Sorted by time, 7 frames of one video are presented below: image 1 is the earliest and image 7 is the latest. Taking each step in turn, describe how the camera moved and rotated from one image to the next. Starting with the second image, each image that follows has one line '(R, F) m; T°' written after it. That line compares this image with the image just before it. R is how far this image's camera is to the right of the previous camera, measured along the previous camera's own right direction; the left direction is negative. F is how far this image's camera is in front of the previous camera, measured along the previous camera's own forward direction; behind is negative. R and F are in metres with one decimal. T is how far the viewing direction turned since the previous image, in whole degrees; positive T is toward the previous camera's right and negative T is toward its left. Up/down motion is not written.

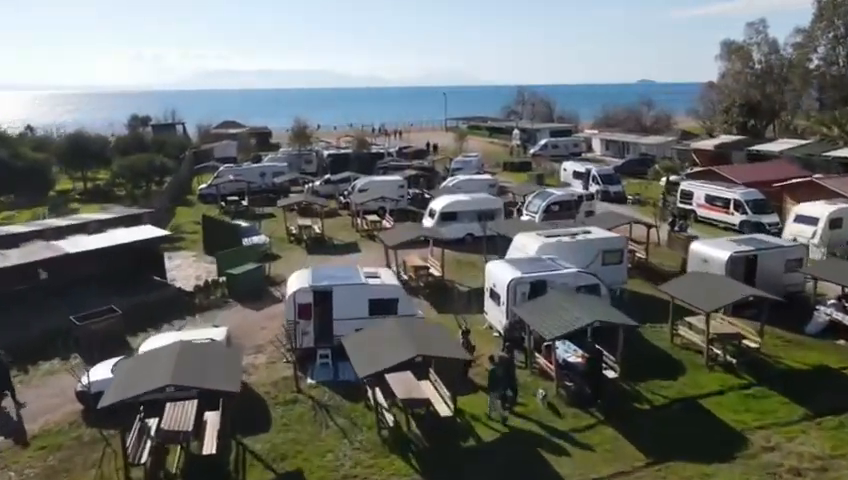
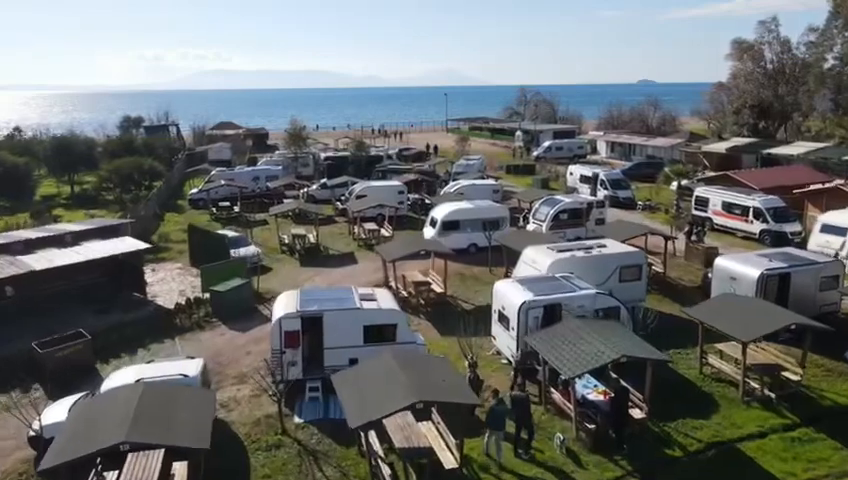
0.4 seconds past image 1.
(0.0, +1.6) m; 0°
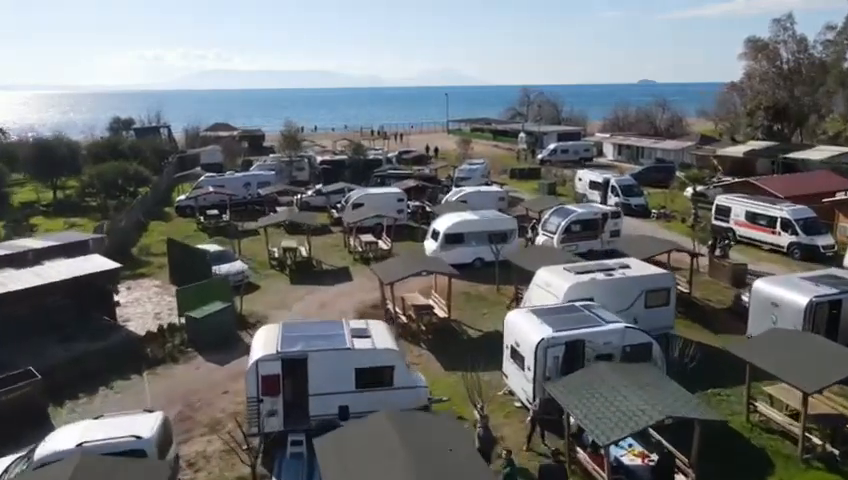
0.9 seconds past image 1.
(0.0, +2.0) m; 0°
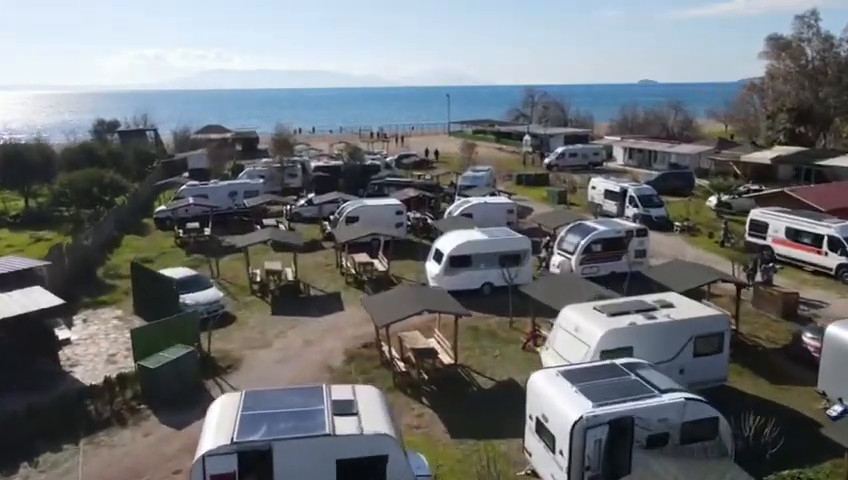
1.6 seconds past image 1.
(0.0, +2.9) m; 0°
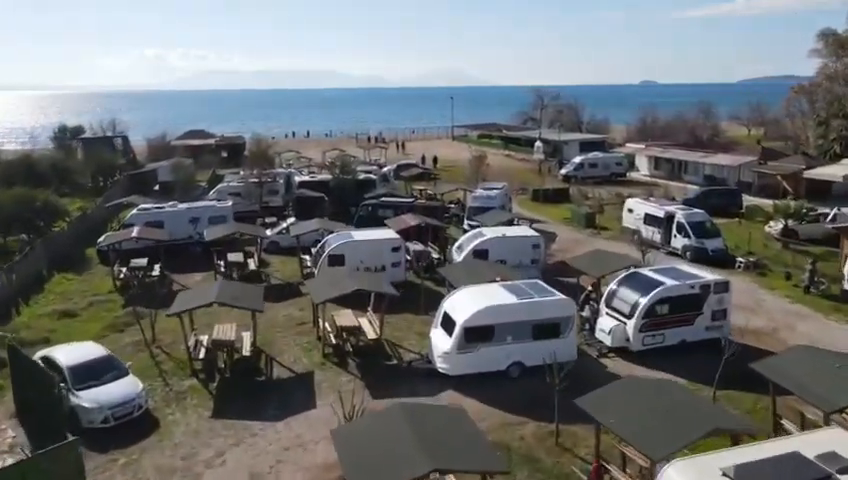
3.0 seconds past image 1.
(-0.1, +5.8) m; 0°
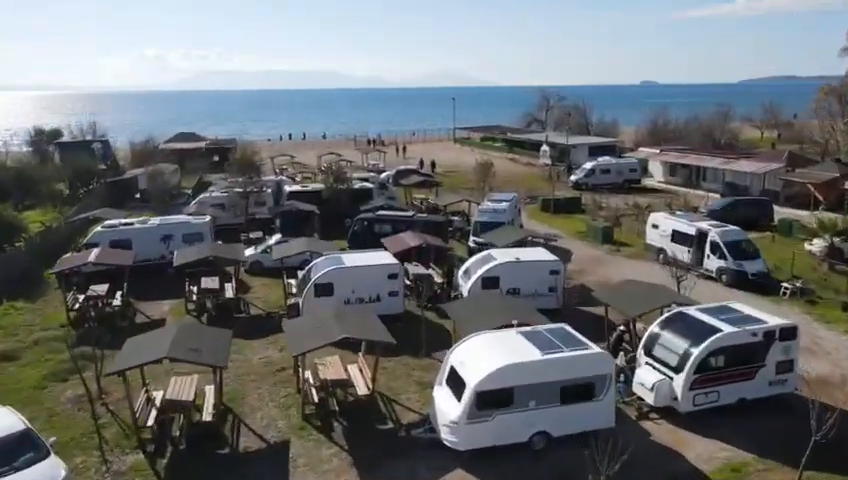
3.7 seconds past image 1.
(0.0, +3.0) m; 0°
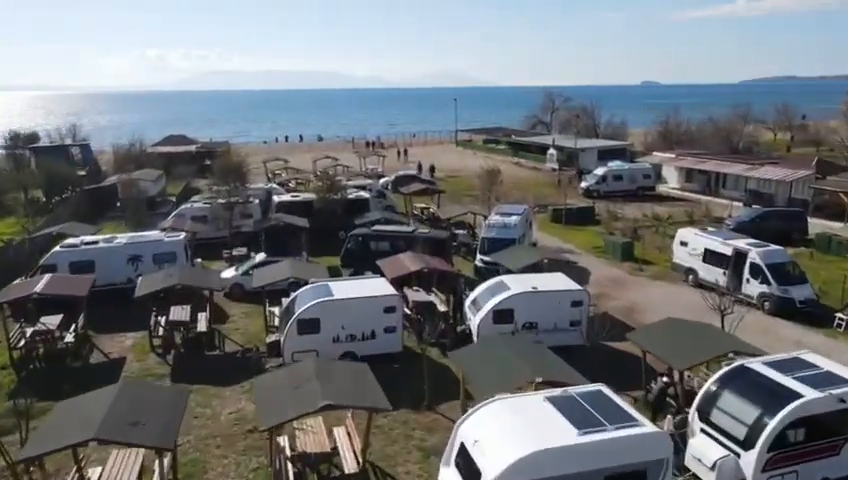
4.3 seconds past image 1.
(0.0, +2.8) m; 0°
